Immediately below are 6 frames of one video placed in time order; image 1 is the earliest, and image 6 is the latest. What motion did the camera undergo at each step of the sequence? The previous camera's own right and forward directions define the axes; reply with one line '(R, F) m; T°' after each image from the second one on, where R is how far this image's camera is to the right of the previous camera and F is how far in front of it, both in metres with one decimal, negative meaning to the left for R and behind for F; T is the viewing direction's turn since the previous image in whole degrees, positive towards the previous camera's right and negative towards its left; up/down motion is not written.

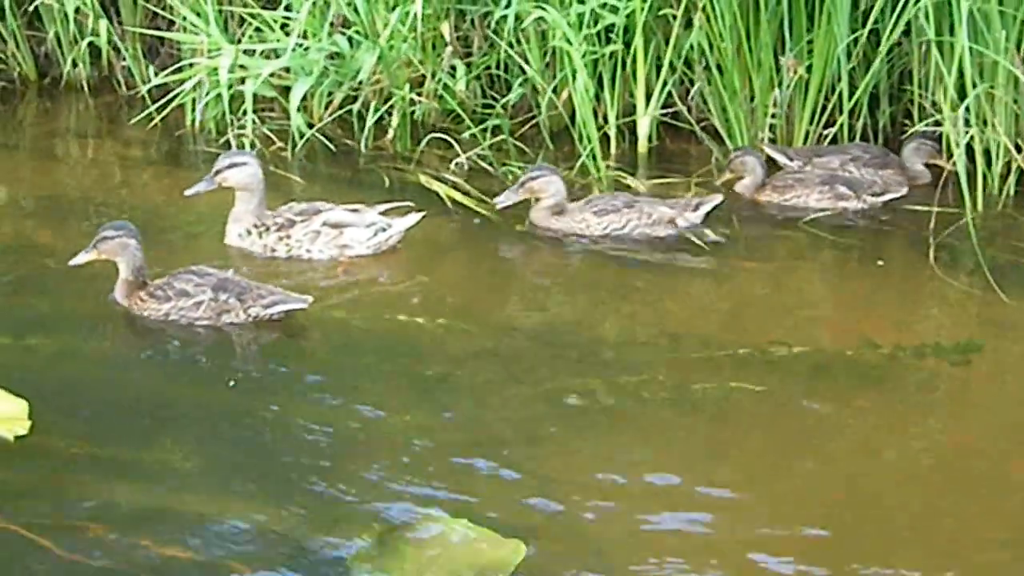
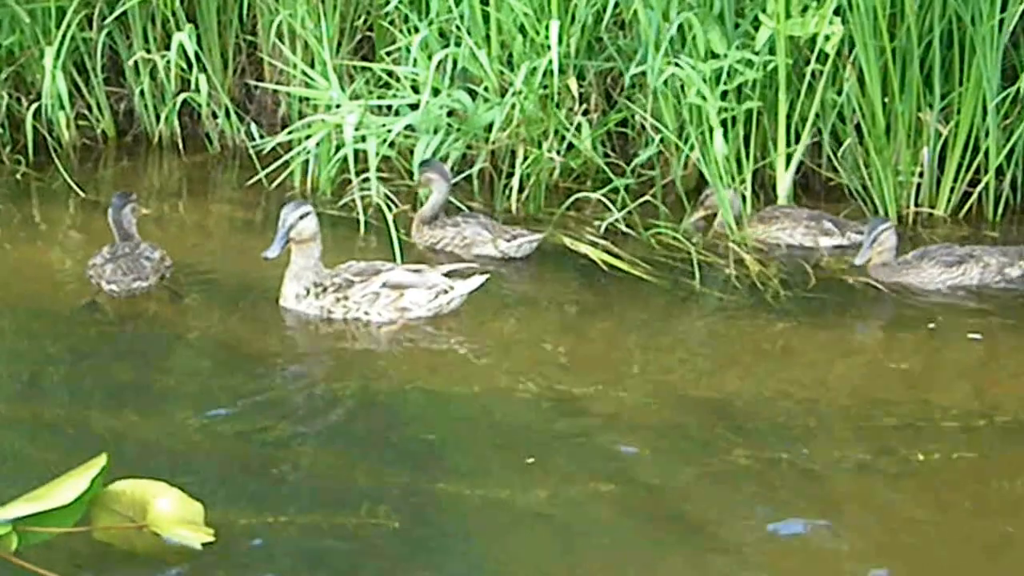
(-1.2, +0.5) m; +3°
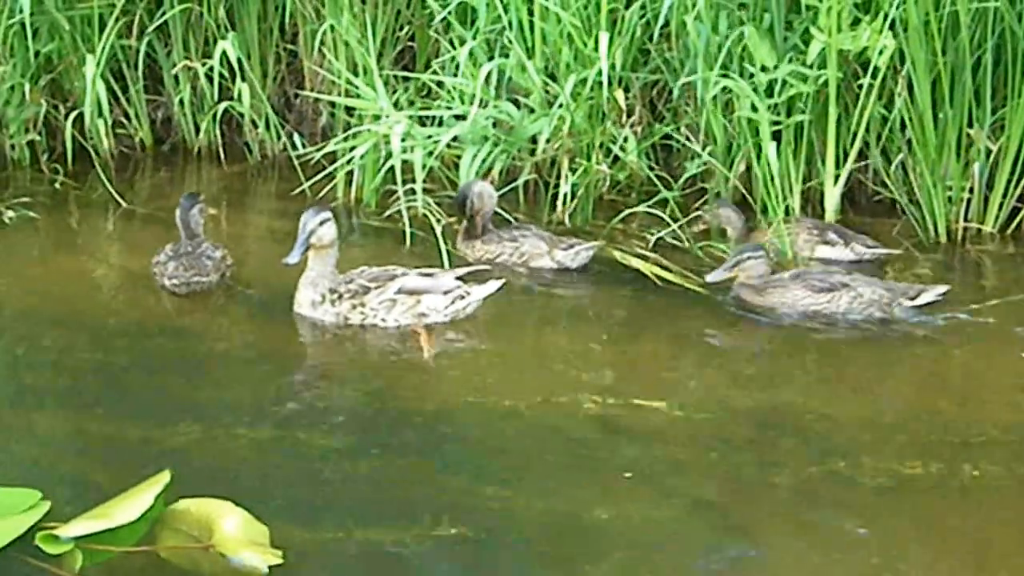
(-0.3, +0.1) m; 0°
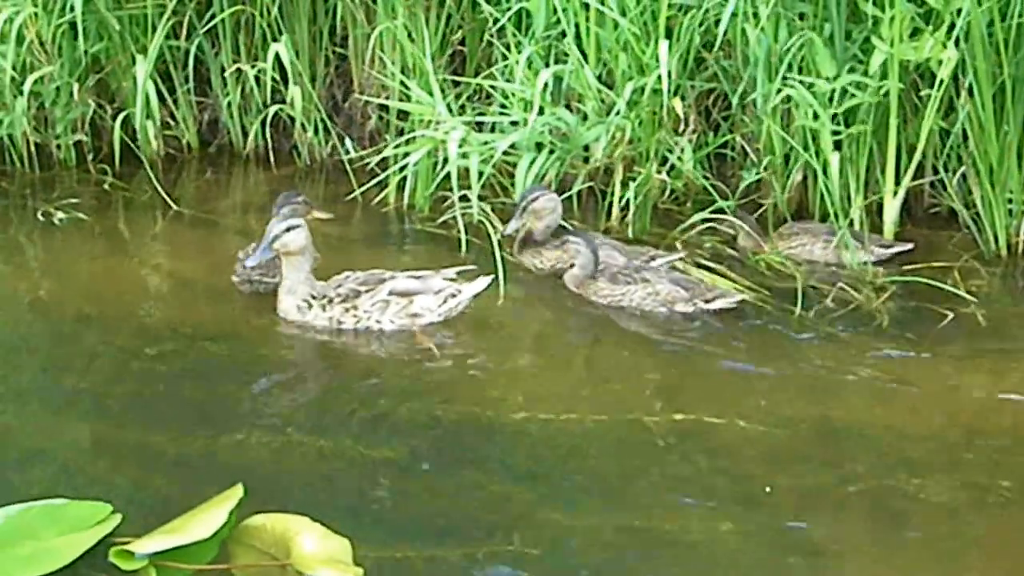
(-0.3, +0.1) m; 0°
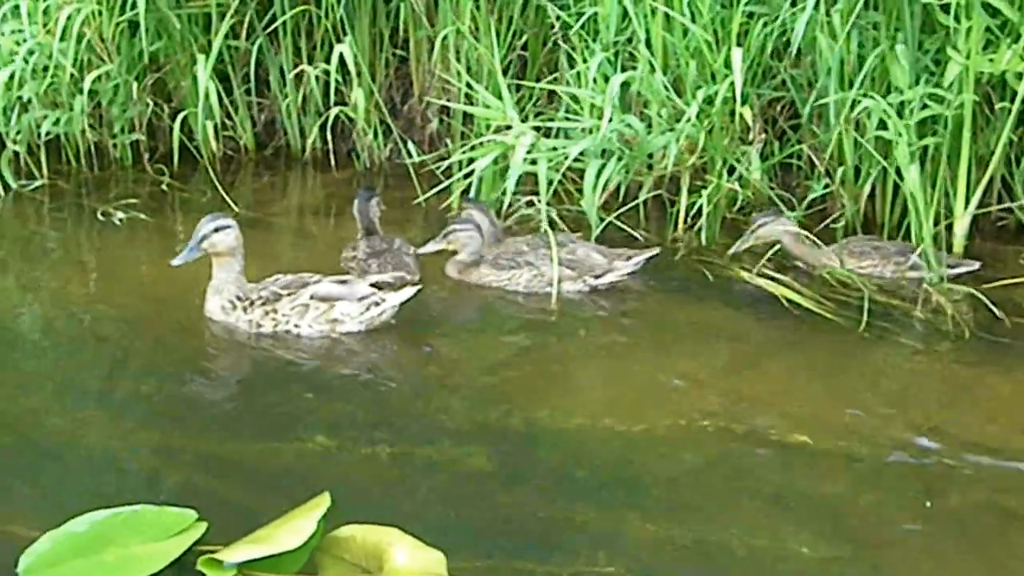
(-0.4, +0.1) m; 0°
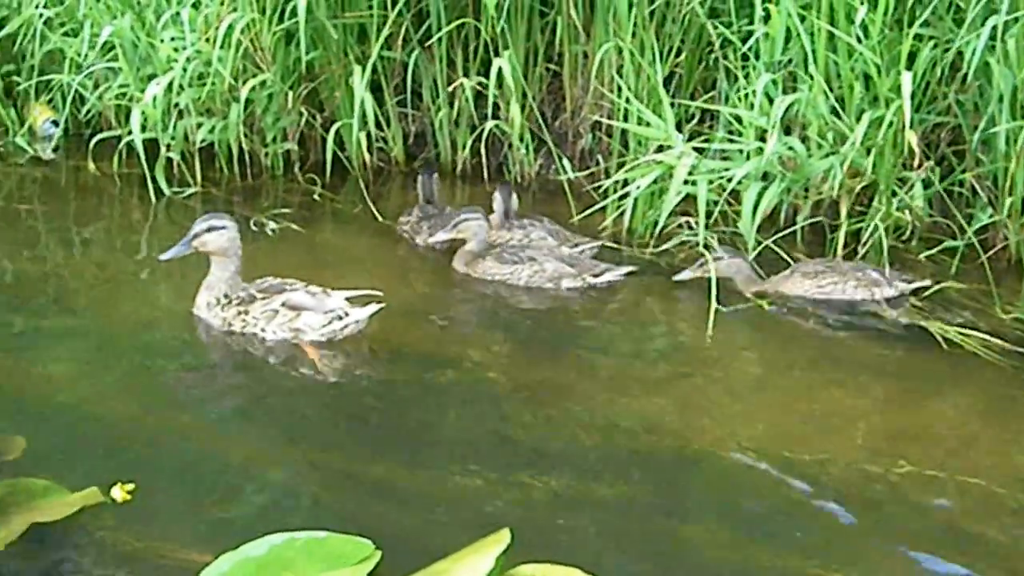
(-0.5, +0.1) m; -3°
